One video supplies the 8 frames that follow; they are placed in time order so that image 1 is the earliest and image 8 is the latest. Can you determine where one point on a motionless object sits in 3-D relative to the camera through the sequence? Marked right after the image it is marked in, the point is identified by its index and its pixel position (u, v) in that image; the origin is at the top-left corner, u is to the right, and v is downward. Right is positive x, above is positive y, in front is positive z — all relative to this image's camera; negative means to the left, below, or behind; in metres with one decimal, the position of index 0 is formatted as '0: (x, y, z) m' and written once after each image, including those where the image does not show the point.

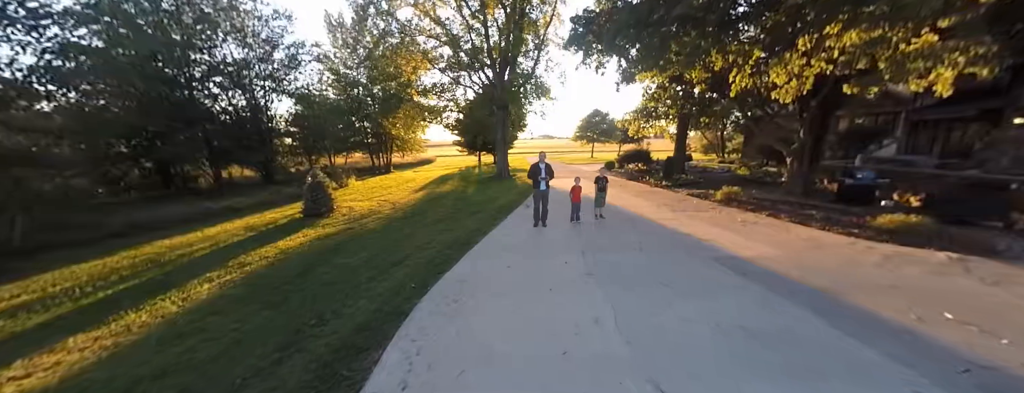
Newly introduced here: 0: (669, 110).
0: (+7.5, +4.1, +13.9) m
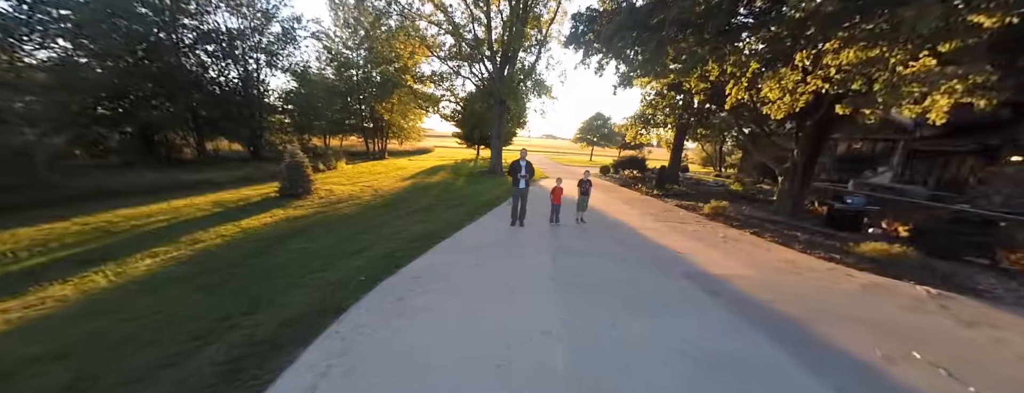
0: (+7.3, +3.6, +13.7) m
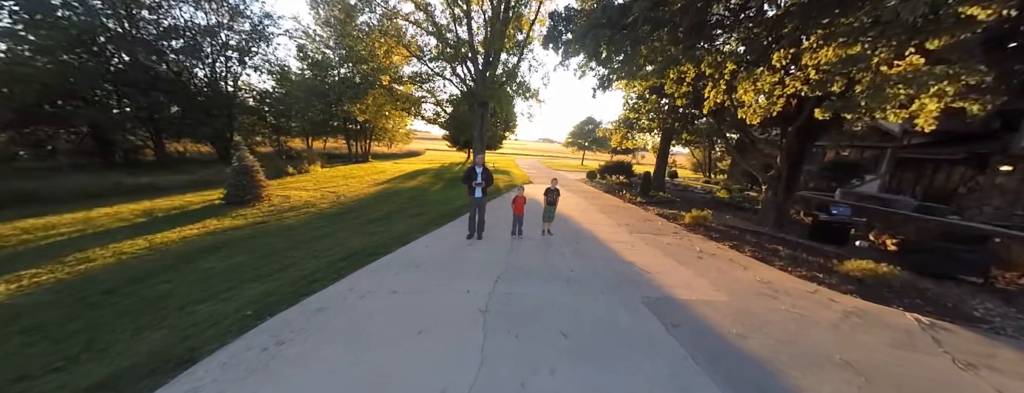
0: (+6.3, +3.3, +13.2) m
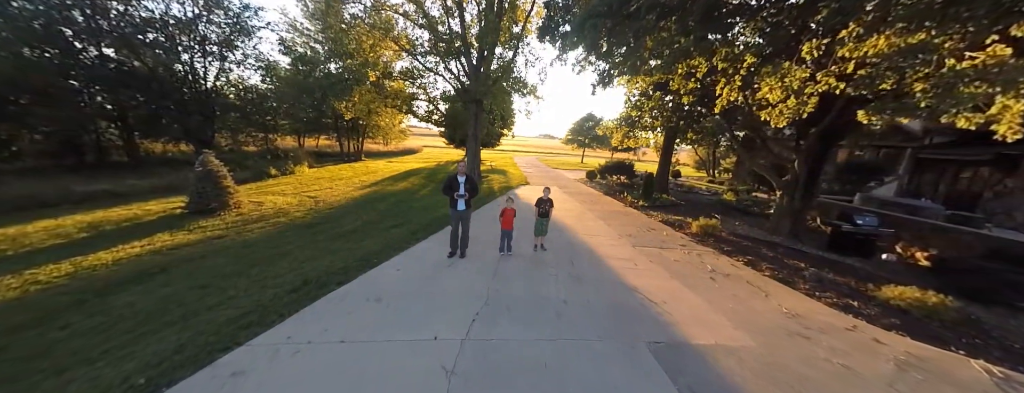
0: (+6.0, +3.2, +12.4) m
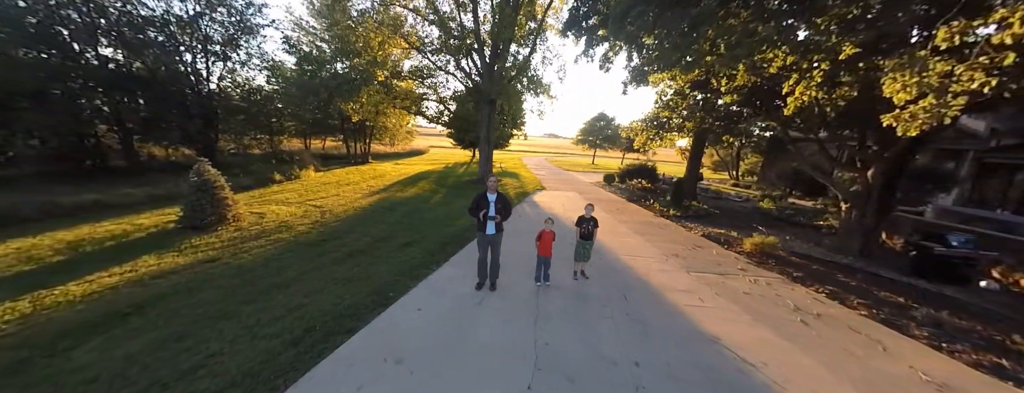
0: (+6.8, +2.9, +11.4) m
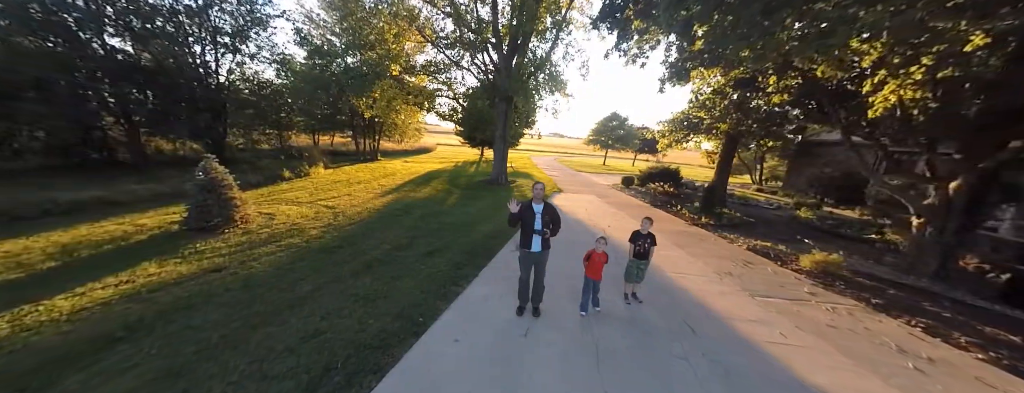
0: (+7.6, +2.6, +10.7) m
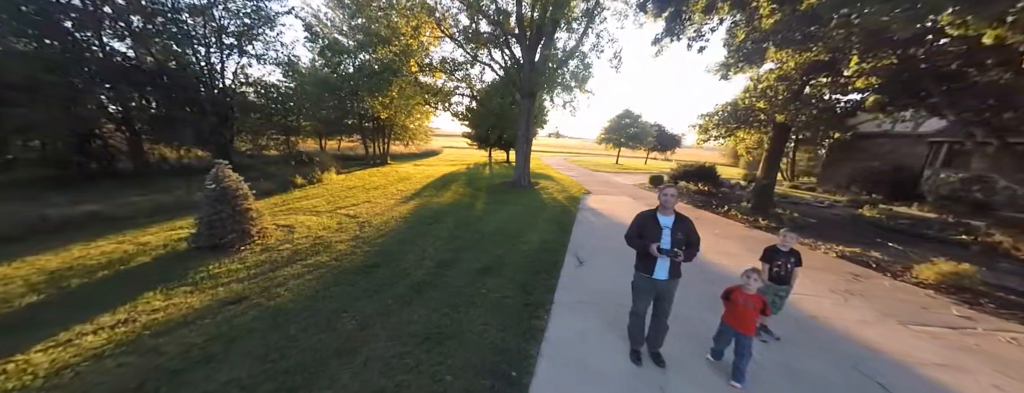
0: (+8.7, +2.7, +9.7) m
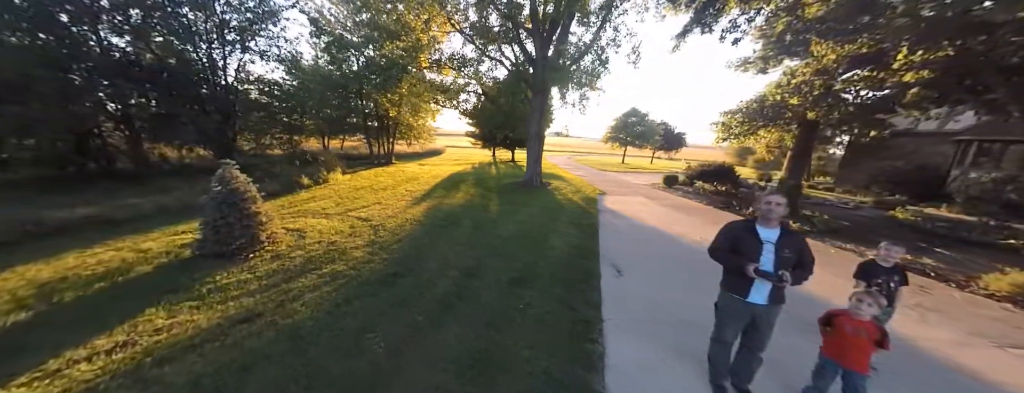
0: (+9.3, +2.6, +9.3) m
